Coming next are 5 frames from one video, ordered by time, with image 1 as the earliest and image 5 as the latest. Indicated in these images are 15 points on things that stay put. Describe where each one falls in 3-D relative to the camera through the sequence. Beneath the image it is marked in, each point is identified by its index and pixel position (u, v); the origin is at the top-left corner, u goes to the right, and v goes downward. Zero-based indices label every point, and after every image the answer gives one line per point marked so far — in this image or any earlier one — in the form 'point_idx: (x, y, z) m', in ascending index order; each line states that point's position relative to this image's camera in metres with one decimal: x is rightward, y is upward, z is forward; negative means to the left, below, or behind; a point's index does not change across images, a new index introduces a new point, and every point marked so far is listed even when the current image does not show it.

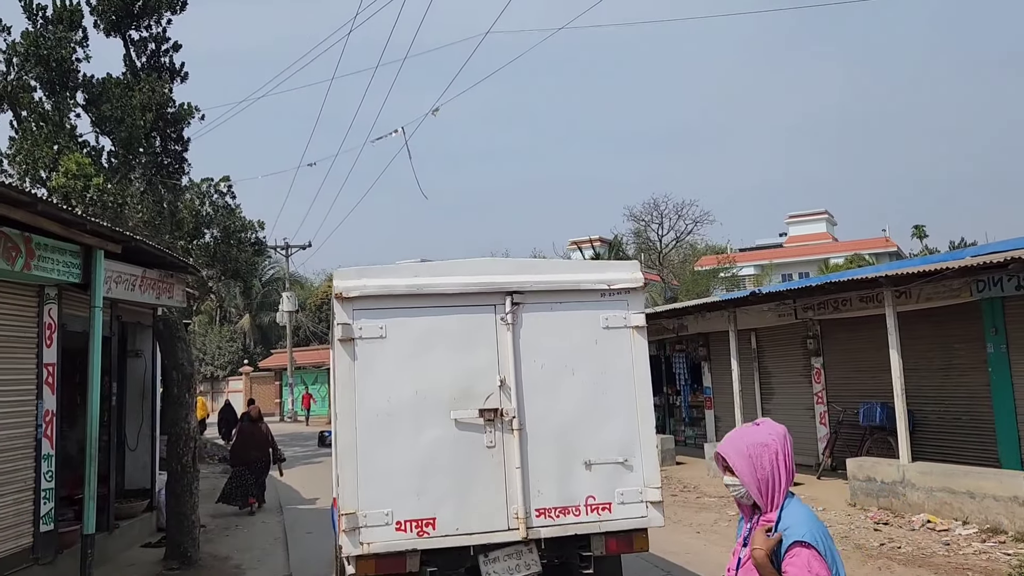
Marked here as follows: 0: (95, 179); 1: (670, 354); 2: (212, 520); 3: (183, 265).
0: (-8.0, +2.1, +15.7) m
1: (+3.2, -1.3, +16.5) m
2: (-4.1, -3.1, +11.1) m
3: (-3.6, +0.3, +9.1) m
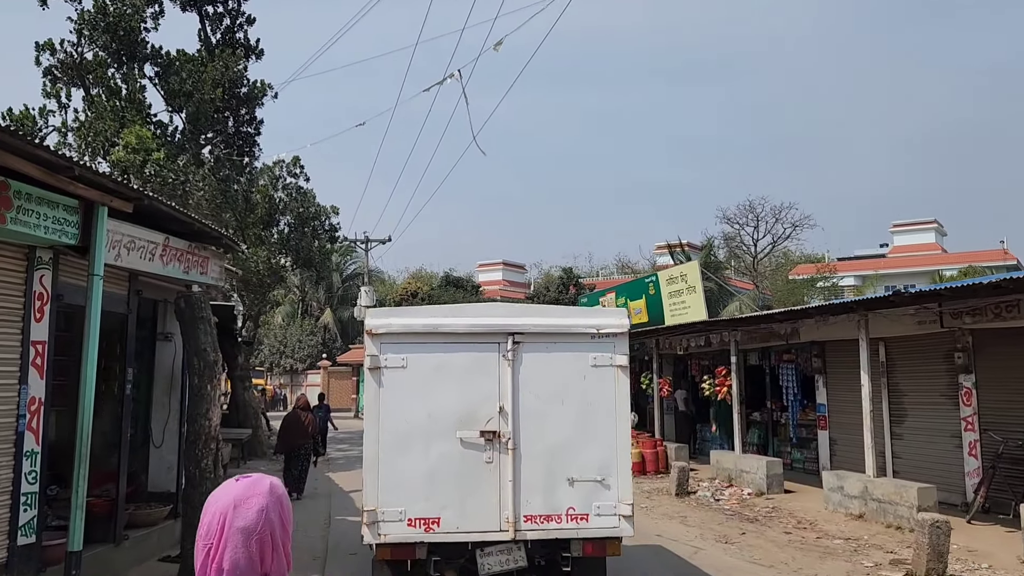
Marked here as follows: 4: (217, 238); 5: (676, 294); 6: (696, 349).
0: (-6.4, +2.4, +14.8) m
1: (+4.6, -1.4, +14.5) m
2: (-3.1, -2.9, +9.9) m
3: (-2.8, +0.5, +7.8) m
4: (-2.9, +0.5, +8.0) m
5: (+2.9, -0.1, +14.7) m
6: (+3.7, -1.2, +16.2) m
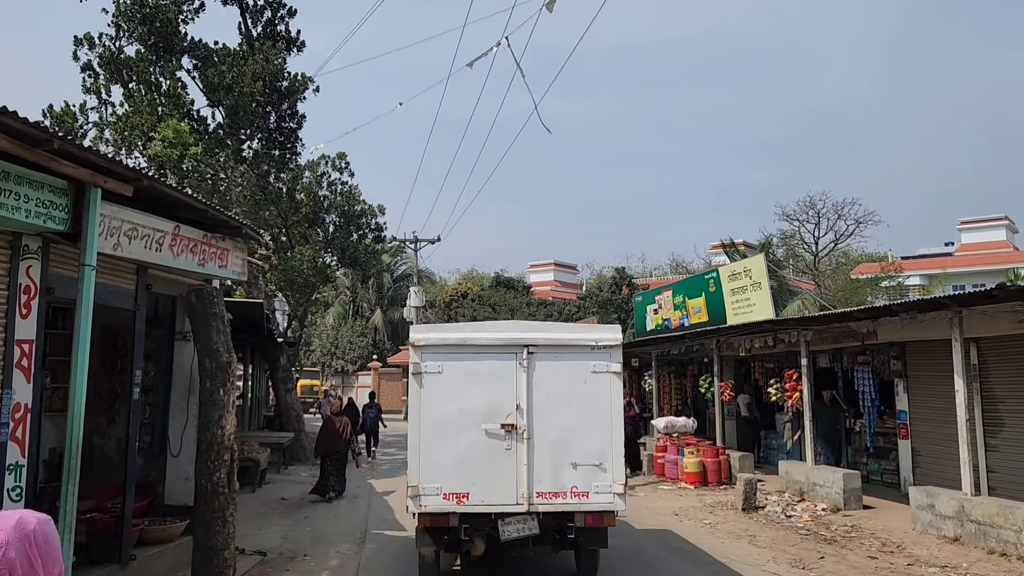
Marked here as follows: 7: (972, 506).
0: (-5.6, +2.4, +14.3) m
1: (+5.4, -1.3, +13.3) m
2: (-2.6, -2.8, +9.2) m
3: (-2.4, +0.6, +7.1) m
4: (-2.4, +0.5, +7.3) m
5: (+3.8, 0.0, +13.6) m
6: (+4.6, -1.1, +15.1) m
7: (+4.8, -2.3, +8.6) m
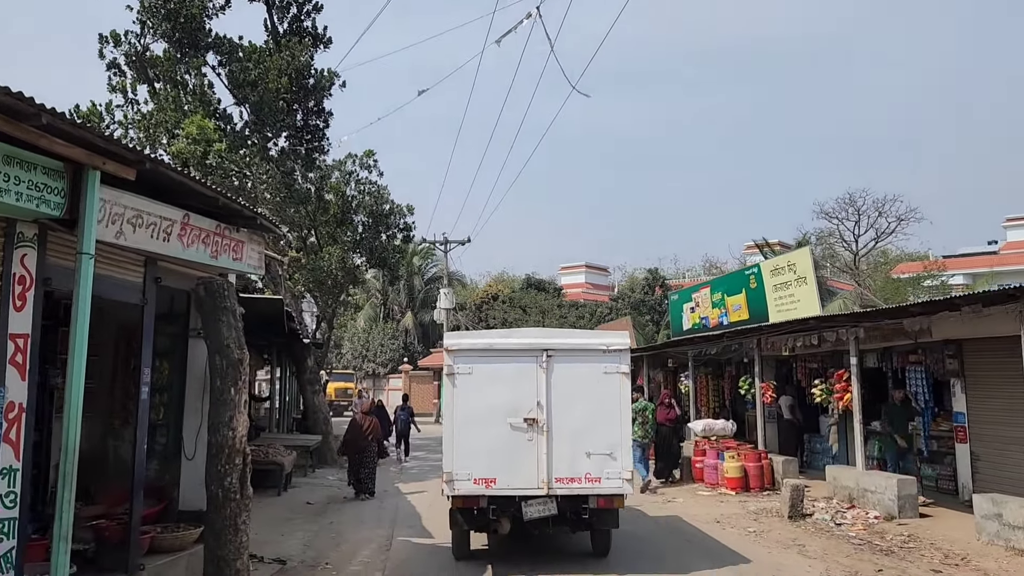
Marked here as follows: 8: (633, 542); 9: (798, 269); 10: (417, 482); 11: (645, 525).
0: (-5.0, +2.4, +14.0) m
1: (+5.9, -1.2, +12.6) m
2: (-2.2, -2.8, +8.8) m
3: (-2.1, +0.6, +6.7) m
4: (-2.2, +0.6, +6.9) m
5: (+4.3, 0.0, +13.0) m
6: (+5.1, -1.1, +14.4) m
7: (+5.1, -2.2, +7.9) m
8: (+1.4, -2.9, +9.4) m
9: (+4.4, +0.3, +12.6) m
10: (-1.8, -3.6, +15.4) m
11: (+1.7, -3.0, +10.4) m
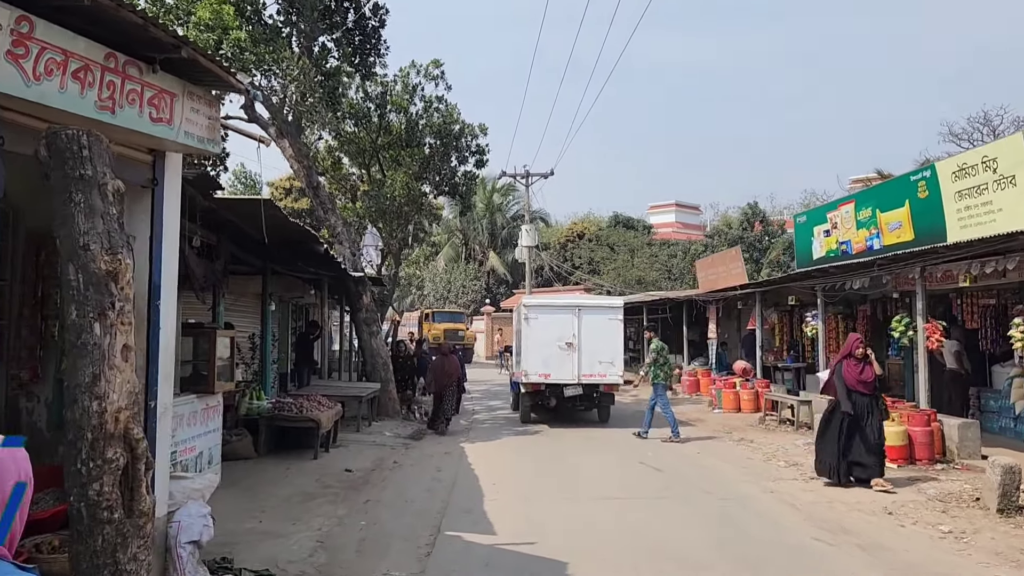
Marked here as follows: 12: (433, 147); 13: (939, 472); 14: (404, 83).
0: (-3.9, +3.5, +11.5) m
1: (+7.0, -0.2, +9.1) m
2: (-1.6, -2.0, +6.3) m
3: (-1.7, +1.2, +4.0) m
4: (-1.7, +1.2, +4.2) m
5: (+5.3, +1.1, +9.6) m
6: (+6.4, +0.1, +11.1) m
7: (+5.7, -1.4, +4.7) m
8: (+2.1, -2.1, +6.6) m
9: (+5.4, +1.3, +9.2) m
10: (-0.4, -2.4, +12.9) m
11: (+2.5, -2.1, +7.6) m
12: (-1.9, +3.3, +18.6) m
13: (+4.8, -2.0, +9.1) m
14: (-2.4, +4.6, +18.2) m
